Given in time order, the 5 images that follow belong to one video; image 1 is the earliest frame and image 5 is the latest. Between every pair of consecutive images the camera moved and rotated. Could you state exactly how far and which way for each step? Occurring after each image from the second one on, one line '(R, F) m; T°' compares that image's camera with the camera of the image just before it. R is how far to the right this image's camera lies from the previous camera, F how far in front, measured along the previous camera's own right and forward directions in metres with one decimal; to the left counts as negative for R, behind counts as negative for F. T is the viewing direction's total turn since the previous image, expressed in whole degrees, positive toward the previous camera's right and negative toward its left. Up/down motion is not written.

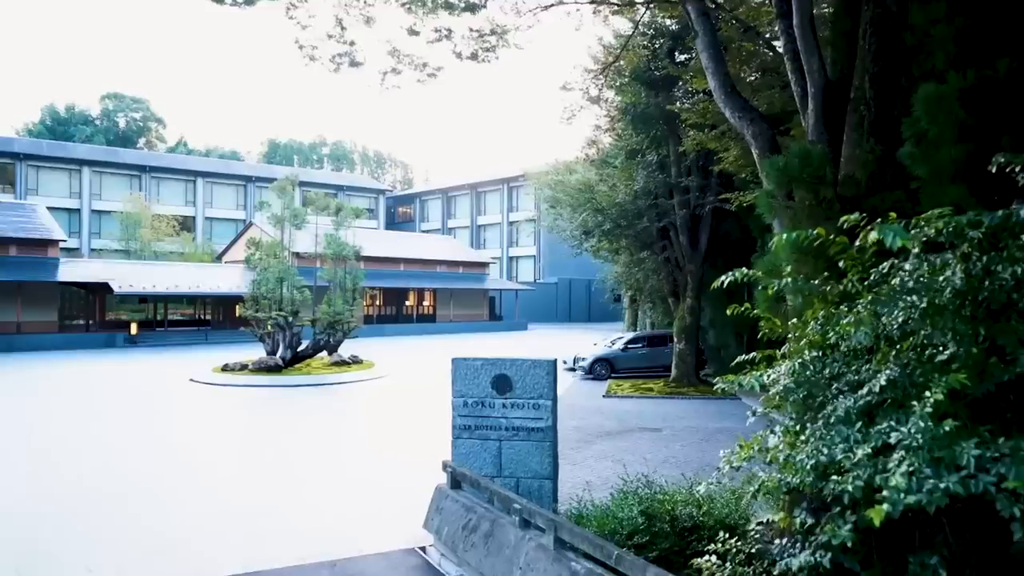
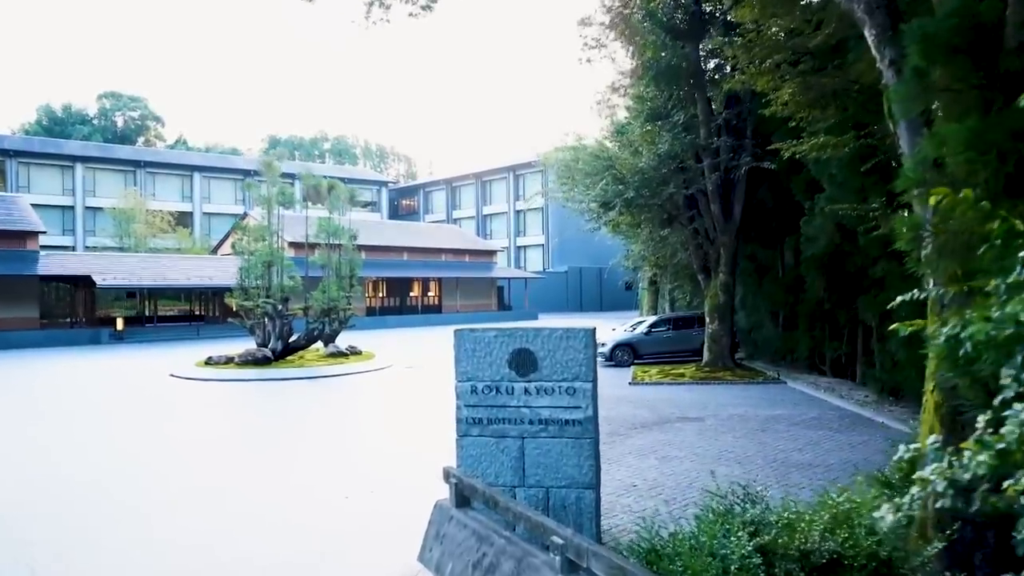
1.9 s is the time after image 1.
(-0.1, +1.9) m; -1°
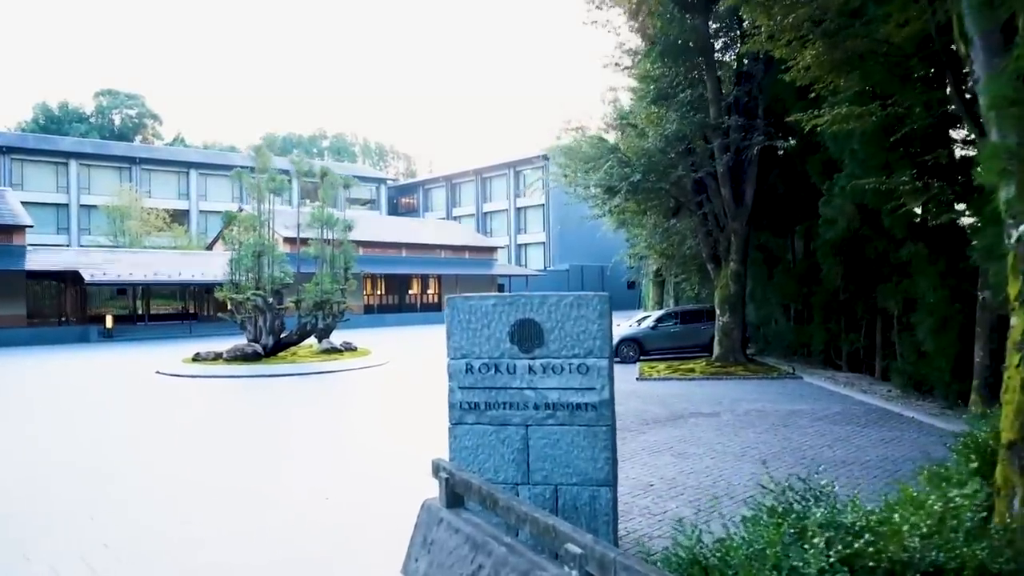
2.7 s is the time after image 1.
(0.0, +0.8) m; 0°
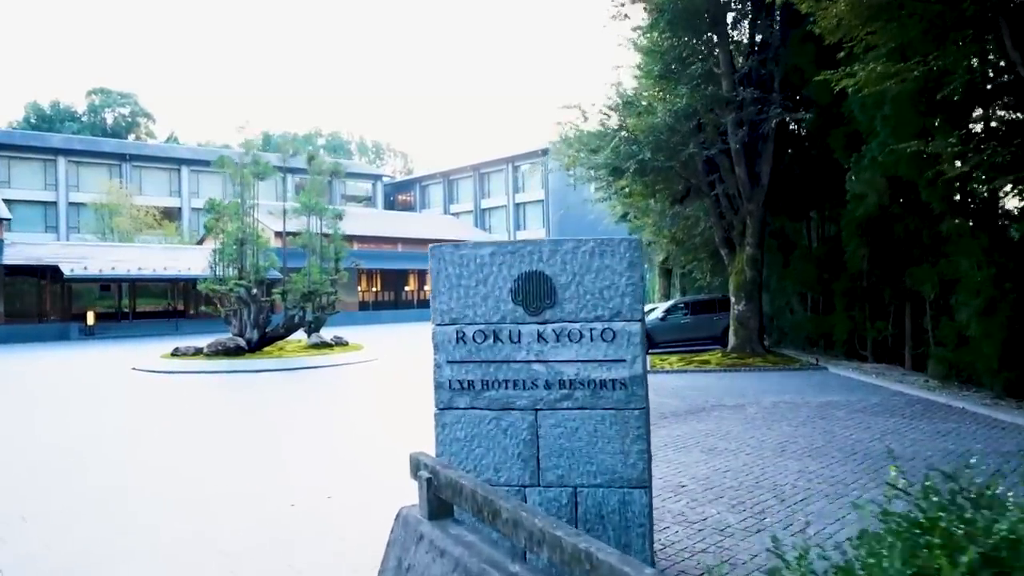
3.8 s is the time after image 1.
(0.0, +1.0) m; 0°
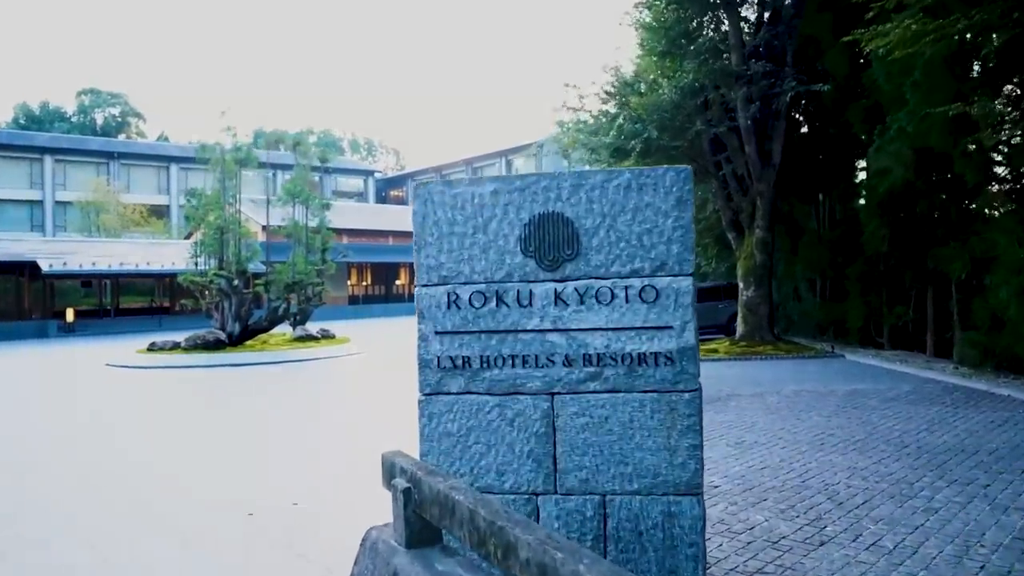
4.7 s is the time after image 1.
(0.0, +0.8) m; 0°
